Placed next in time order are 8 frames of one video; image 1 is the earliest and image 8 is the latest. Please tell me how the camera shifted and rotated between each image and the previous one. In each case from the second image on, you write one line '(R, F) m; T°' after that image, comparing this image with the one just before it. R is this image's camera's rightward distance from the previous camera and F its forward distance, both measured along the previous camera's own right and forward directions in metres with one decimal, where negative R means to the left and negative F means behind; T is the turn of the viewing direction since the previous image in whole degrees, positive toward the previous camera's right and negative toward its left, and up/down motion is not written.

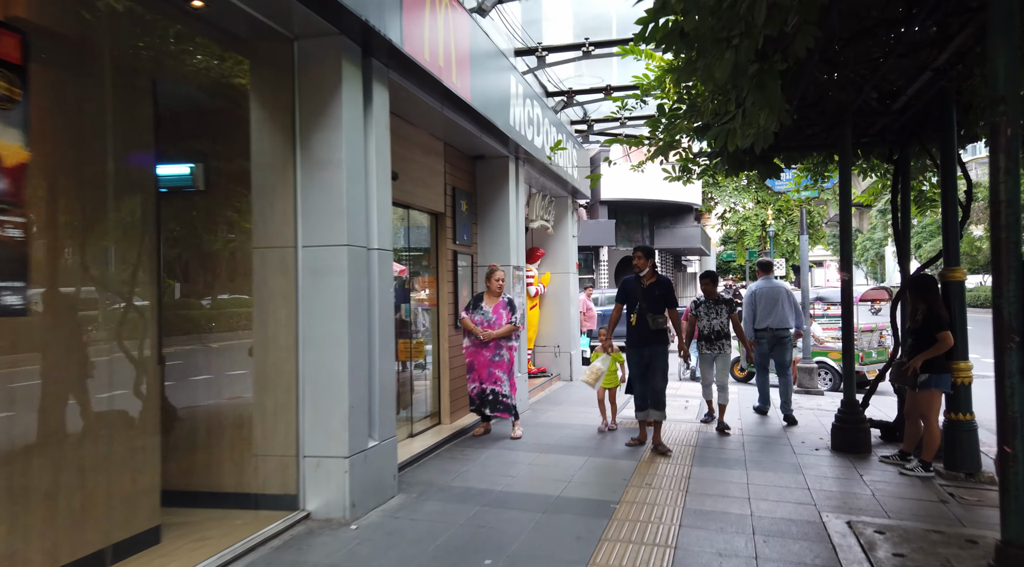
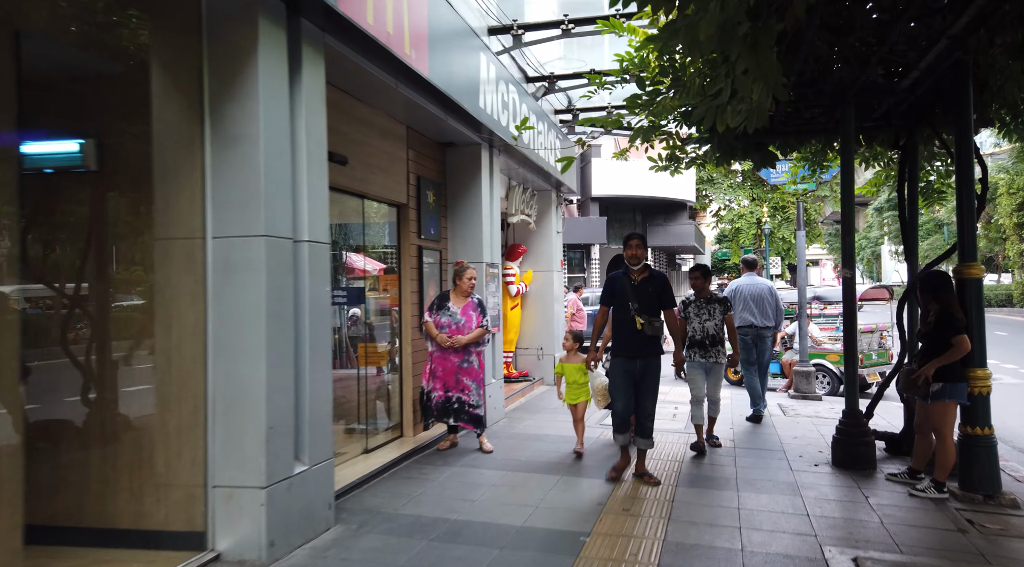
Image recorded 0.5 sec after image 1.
(+0.2, +0.7) m; 0°
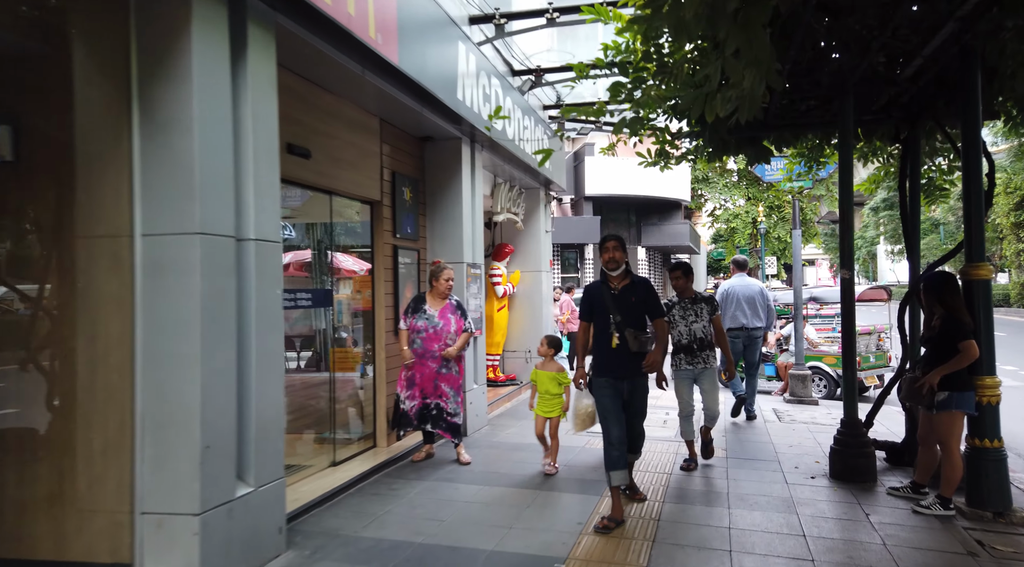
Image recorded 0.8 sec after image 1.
(+0.2, +0.4) m; 0°
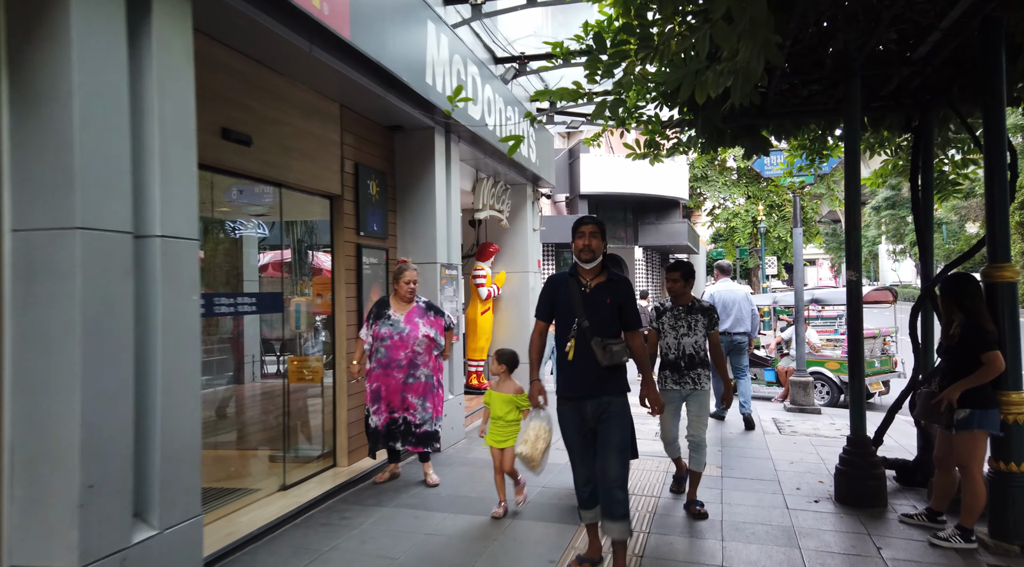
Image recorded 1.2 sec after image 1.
(+0.2, +0.6) m; 0°
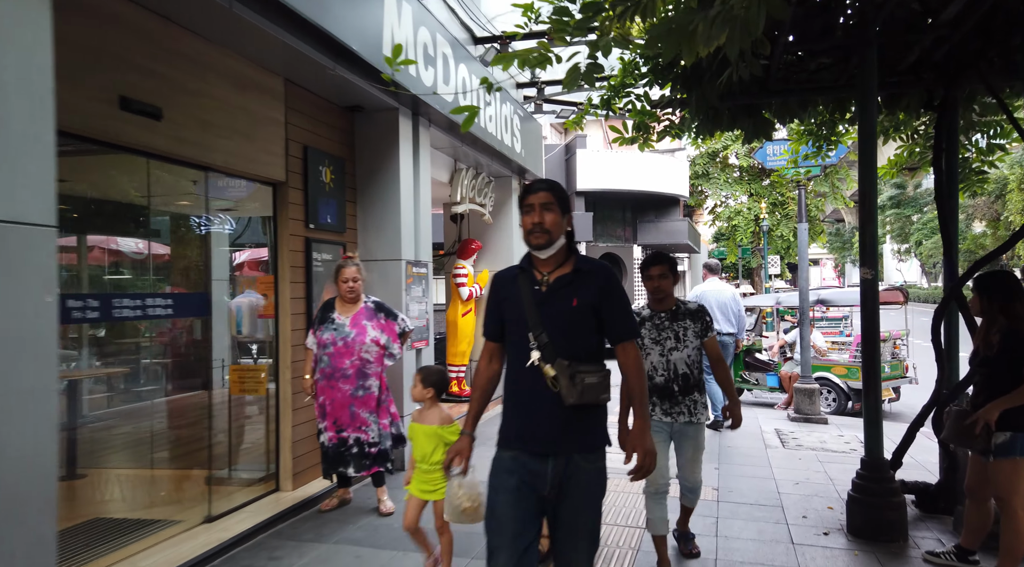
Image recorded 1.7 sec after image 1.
(+0.2, +0.7) m; 0°
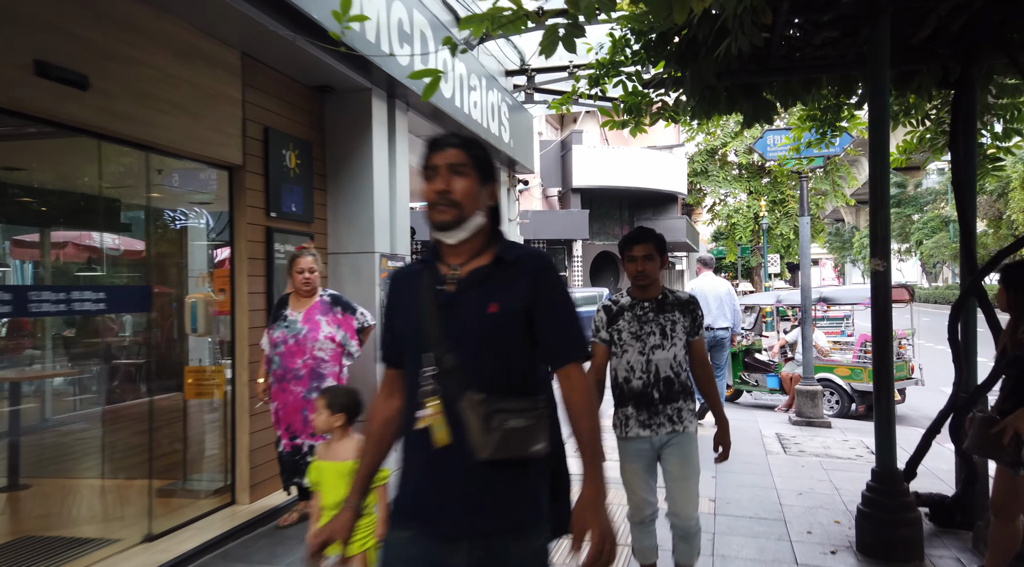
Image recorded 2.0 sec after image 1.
(+0.1, +0.4) m; 0°
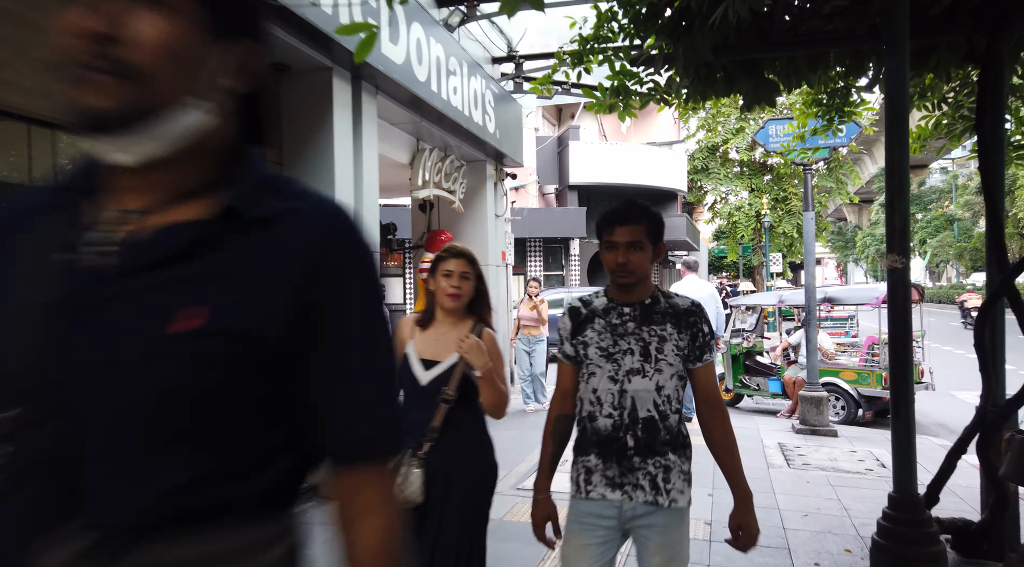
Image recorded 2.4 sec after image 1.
(+0.2, +0.5) m; 0°
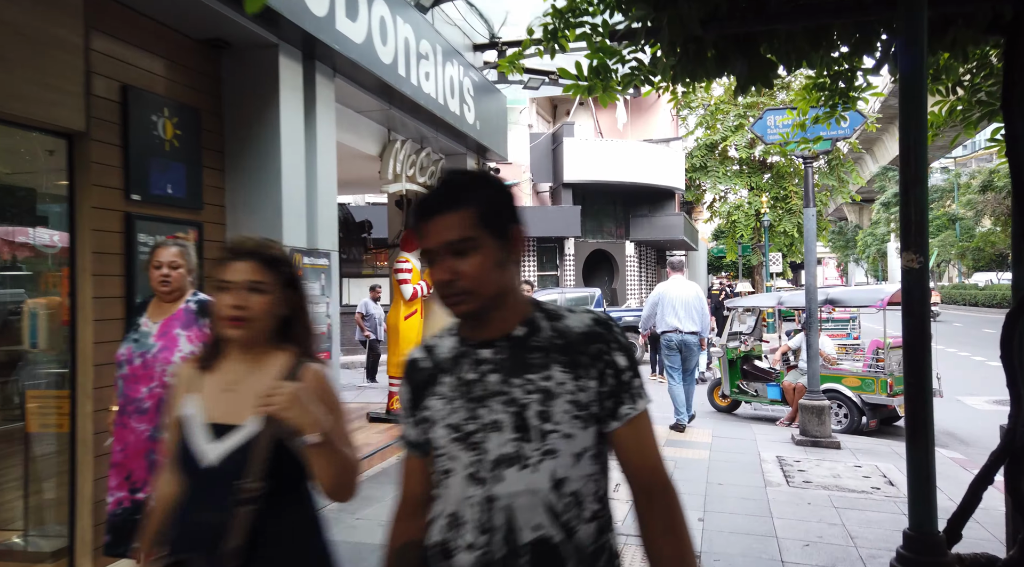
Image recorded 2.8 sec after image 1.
(+0.2, +0.5) m; 0°
